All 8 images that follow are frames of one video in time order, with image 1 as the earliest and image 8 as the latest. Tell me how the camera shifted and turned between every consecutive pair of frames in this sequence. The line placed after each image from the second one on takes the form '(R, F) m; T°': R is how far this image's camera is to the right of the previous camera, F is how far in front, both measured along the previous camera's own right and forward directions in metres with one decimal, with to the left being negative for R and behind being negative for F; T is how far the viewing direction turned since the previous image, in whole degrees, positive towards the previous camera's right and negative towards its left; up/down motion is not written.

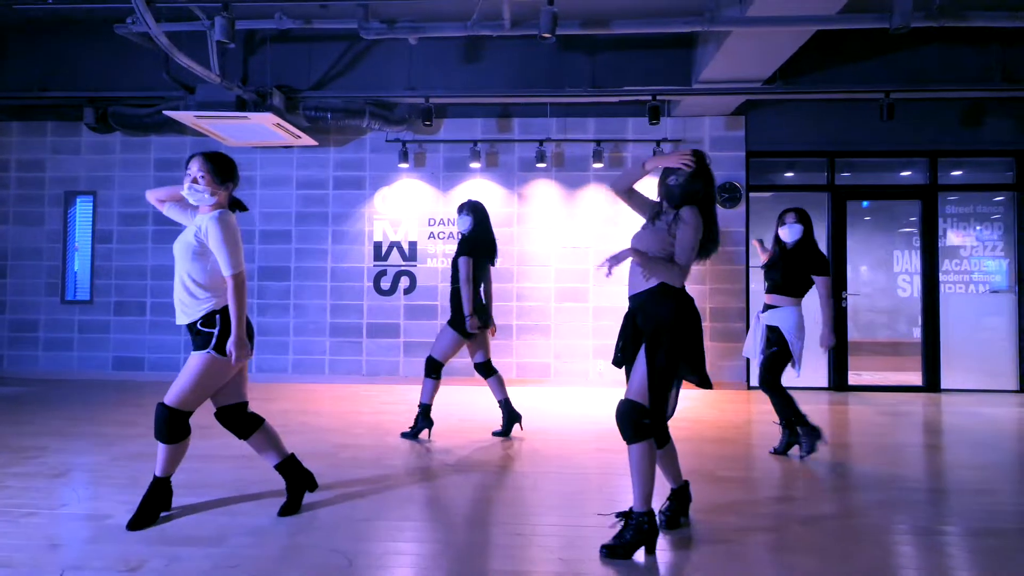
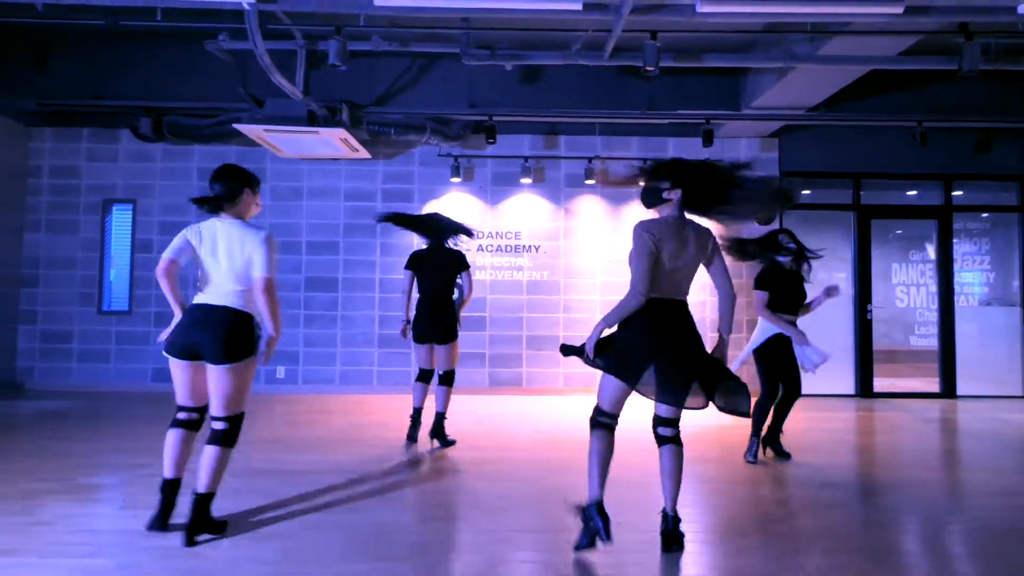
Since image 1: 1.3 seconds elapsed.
(-1.1, -0.2) m; +4°
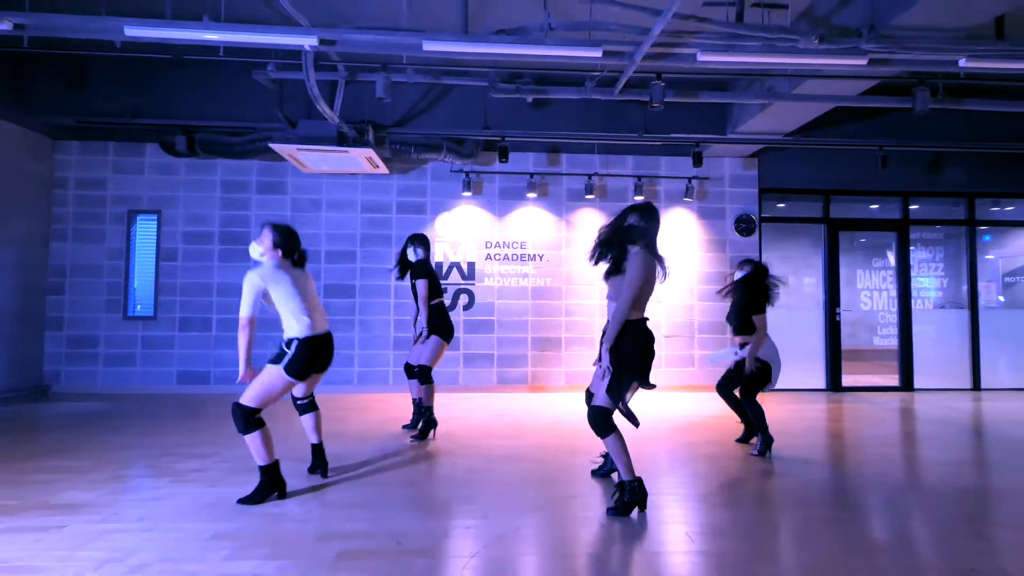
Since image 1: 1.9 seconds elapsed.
(-0.5, -0.6) m; +3°
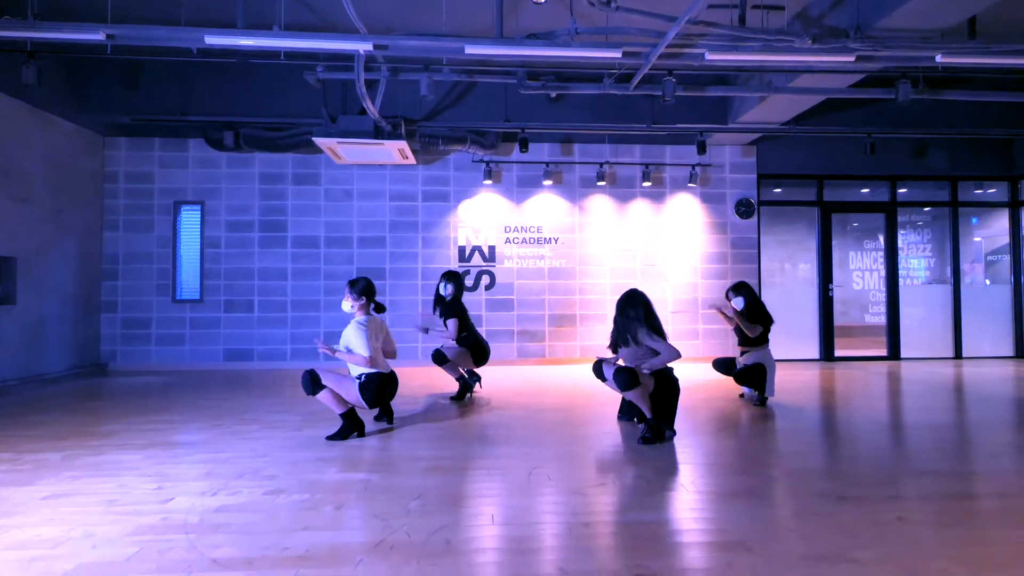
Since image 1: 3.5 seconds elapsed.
(-0.4, -0.6) m; 0°
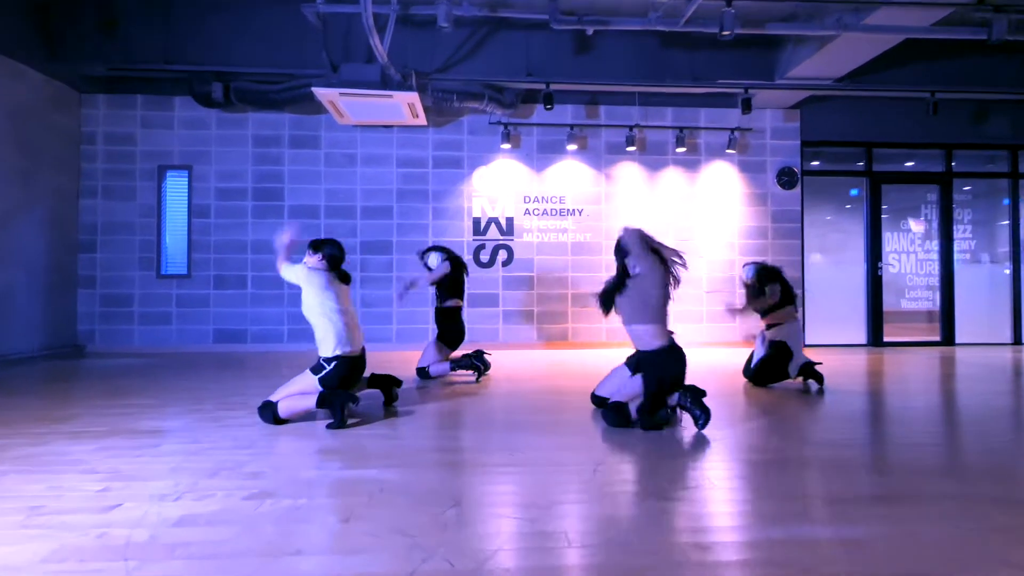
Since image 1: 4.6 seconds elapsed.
(-0.3, +0.8) m; 0°
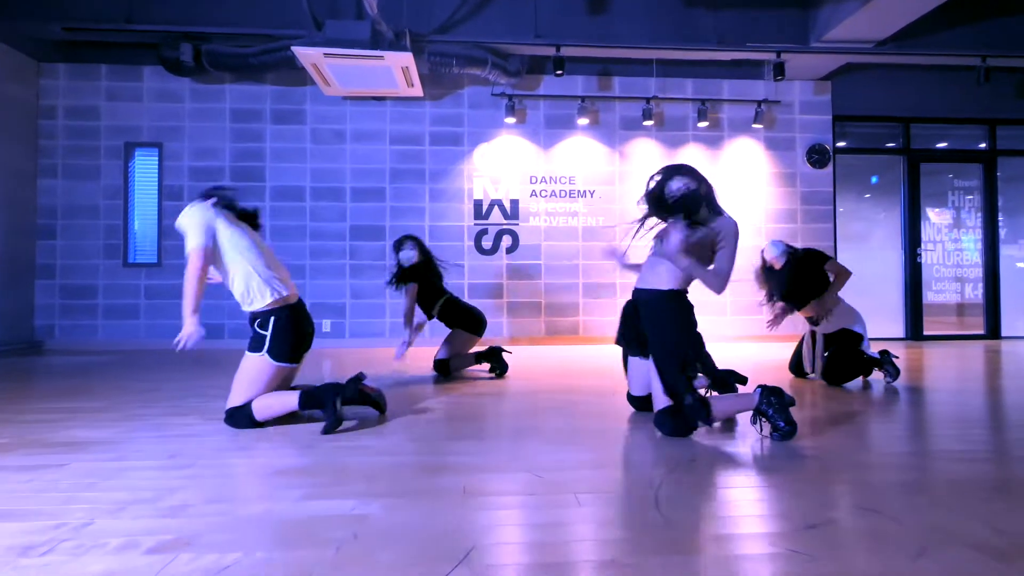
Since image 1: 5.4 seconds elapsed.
(-0.1, +0.7) m; 0°
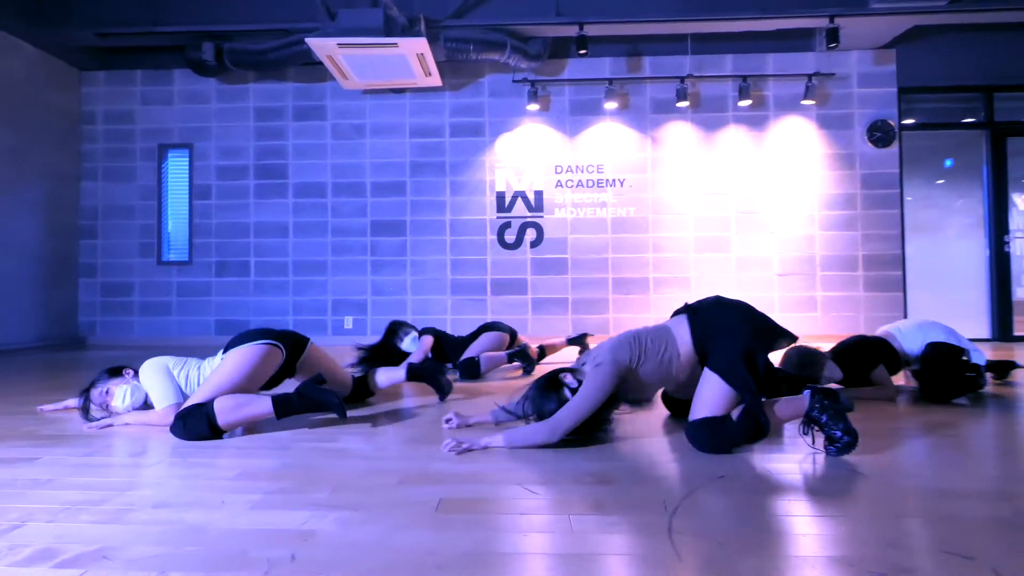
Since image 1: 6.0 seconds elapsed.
(+0.4, +0.3) m; -6°
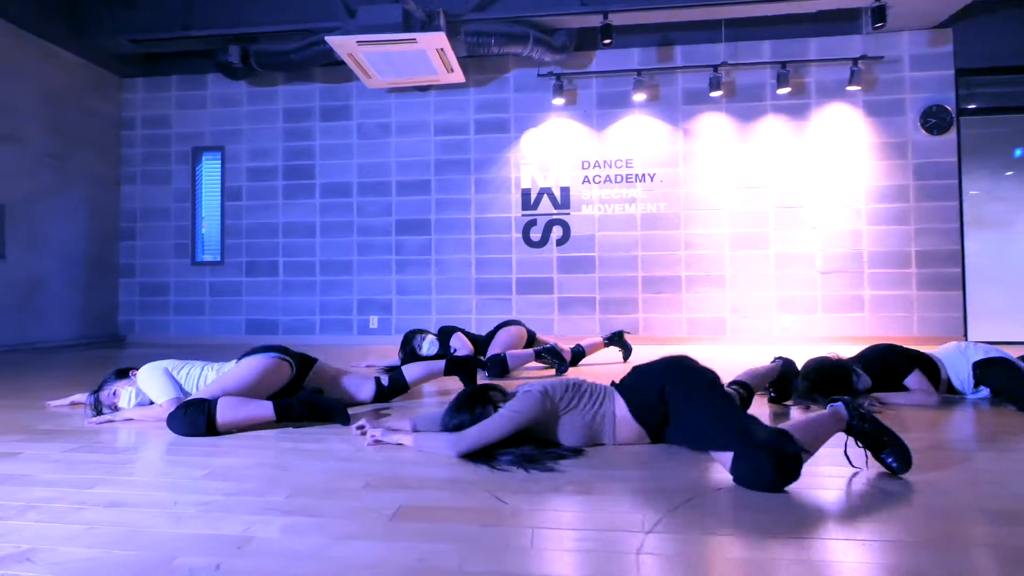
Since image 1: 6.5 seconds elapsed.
(+0.1, +0.2) m; -4°
